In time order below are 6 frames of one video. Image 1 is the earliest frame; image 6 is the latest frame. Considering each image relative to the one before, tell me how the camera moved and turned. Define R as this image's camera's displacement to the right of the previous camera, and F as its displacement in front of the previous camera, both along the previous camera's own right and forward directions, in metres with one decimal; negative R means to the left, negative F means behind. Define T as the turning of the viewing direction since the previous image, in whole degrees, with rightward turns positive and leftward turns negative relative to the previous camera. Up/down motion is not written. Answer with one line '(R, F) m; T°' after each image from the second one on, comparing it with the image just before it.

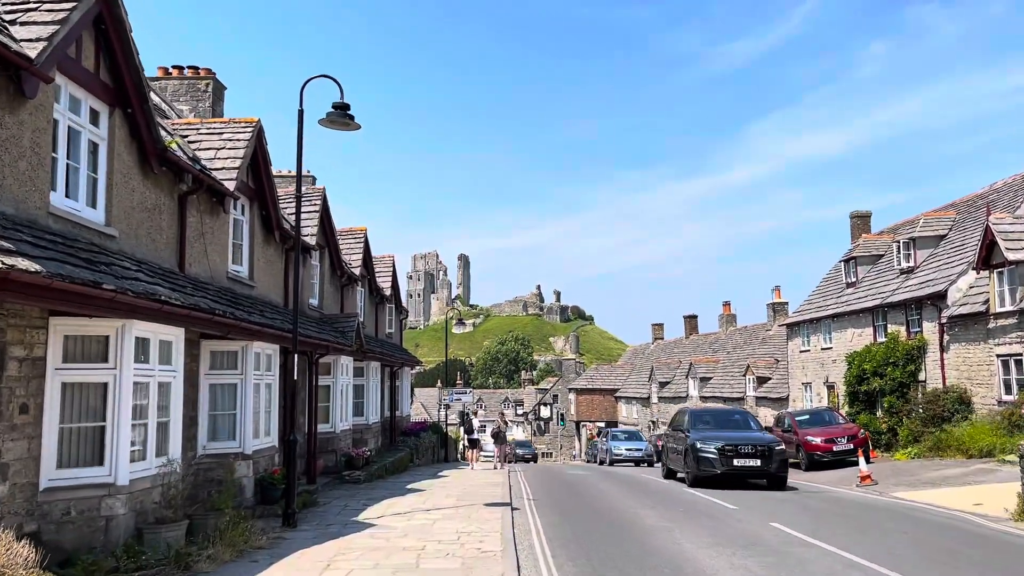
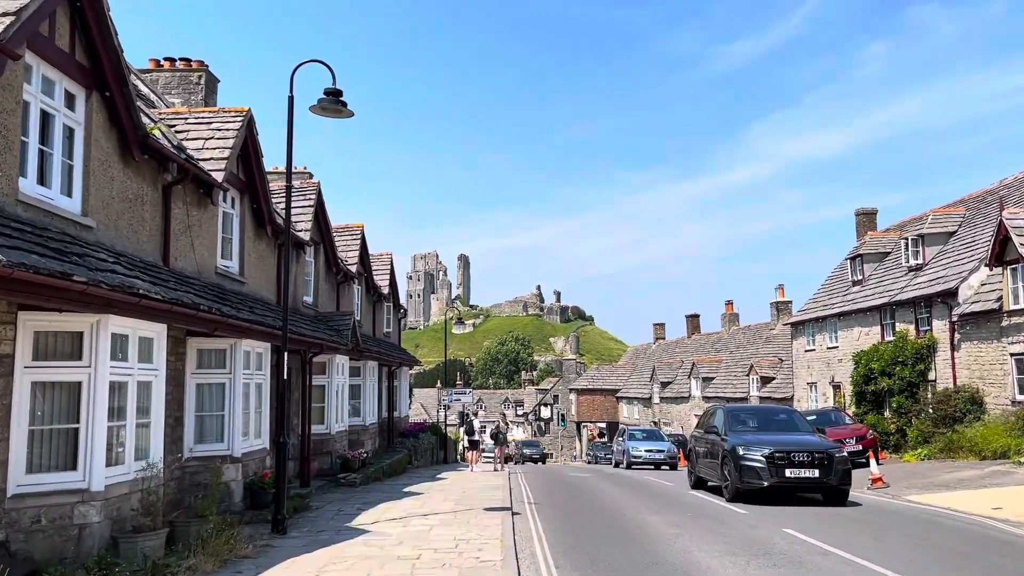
(0.0, +0.5) m; 0°
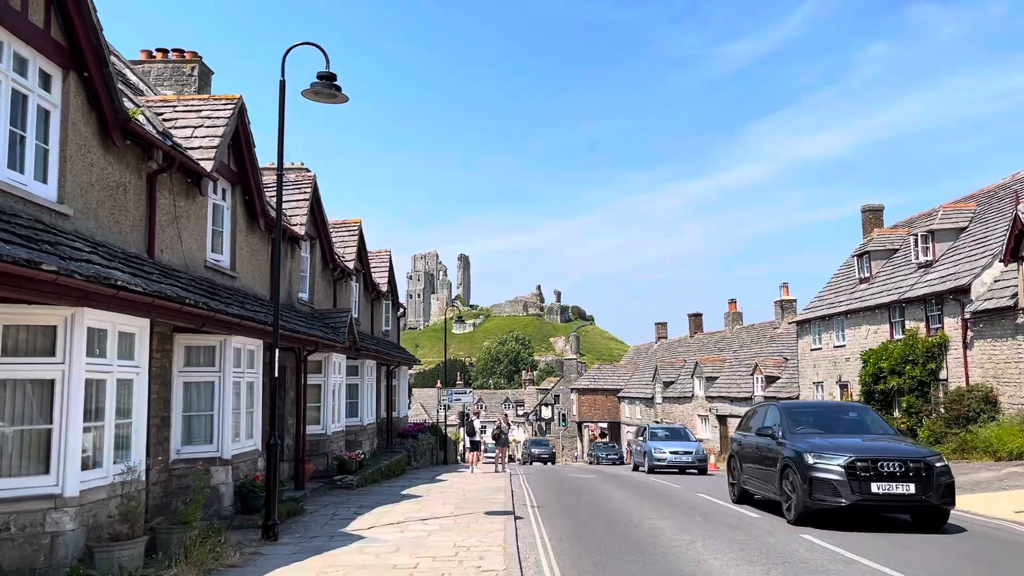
(0.0, +0.5) m; 0°
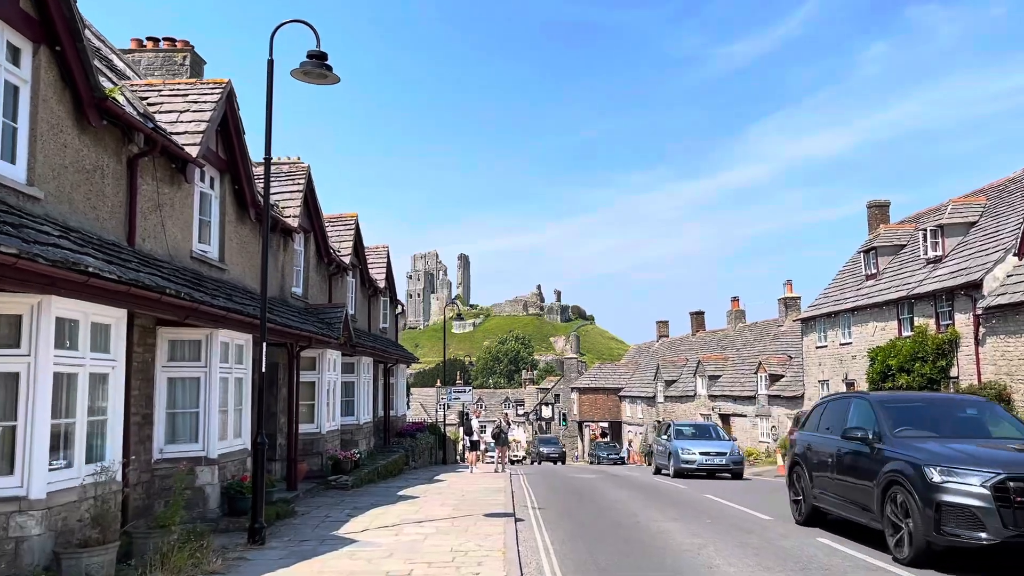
(0.0, +0.5) m; 0°
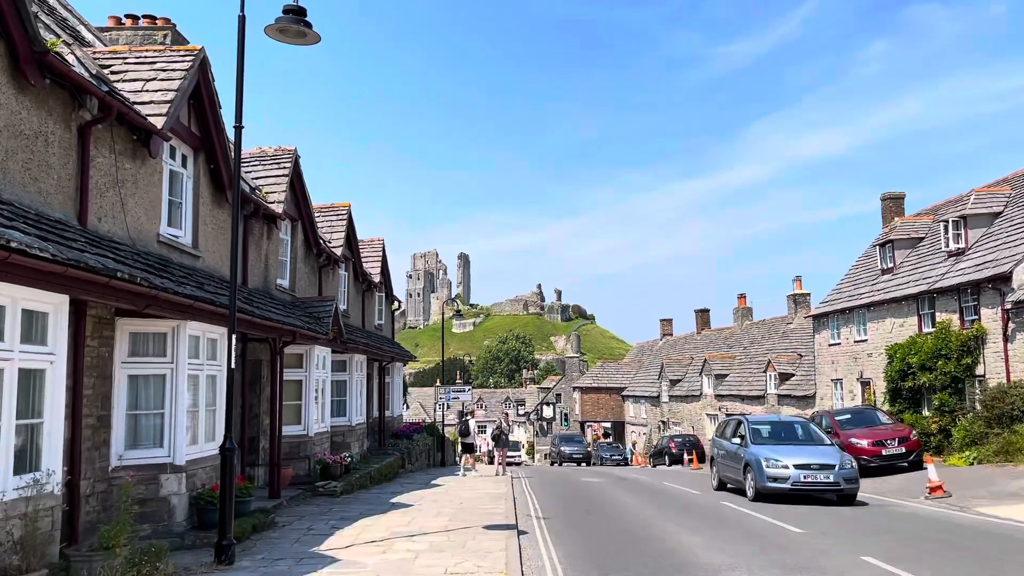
(0.0, +1.2) m; 0°
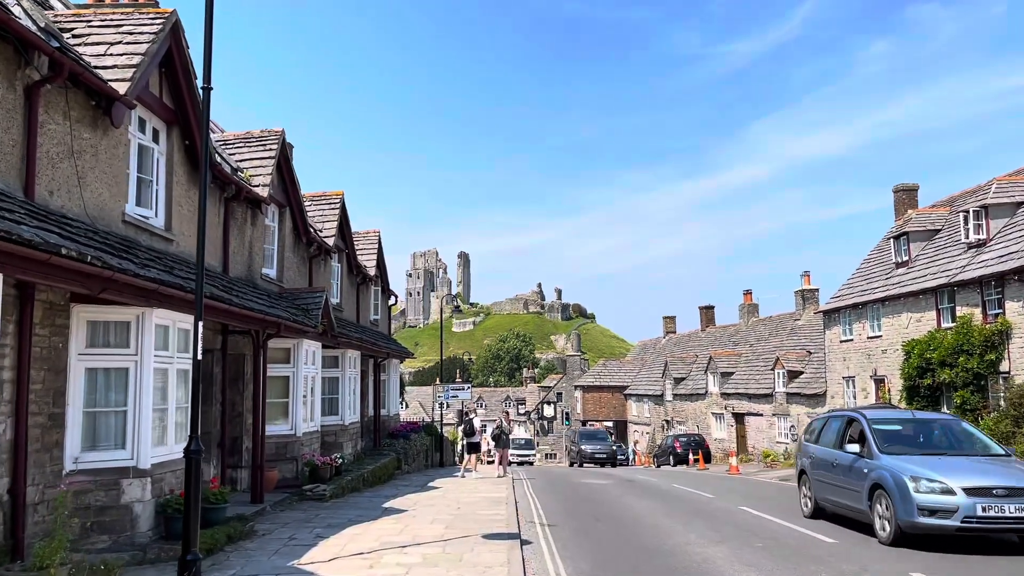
(0.0, +1.0) m; 0°
